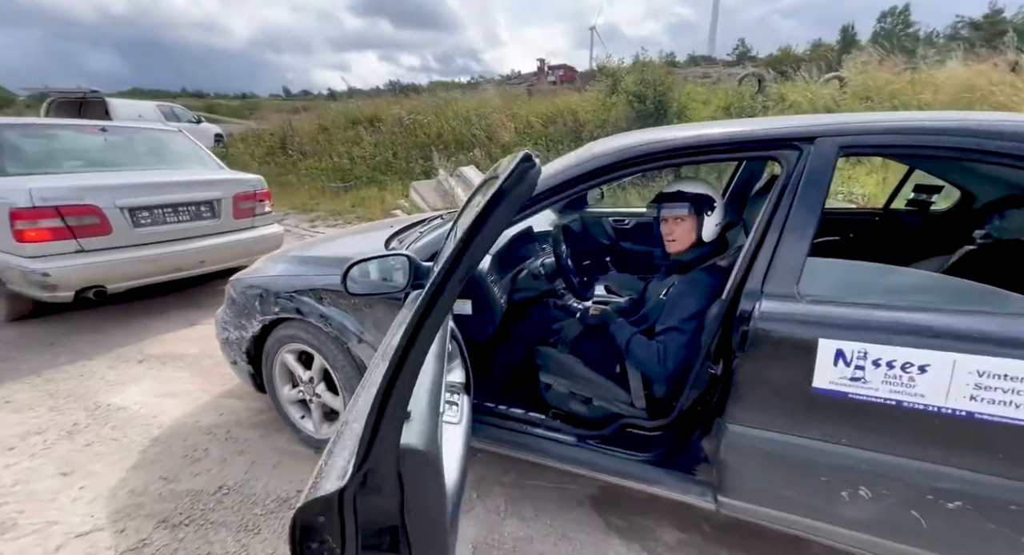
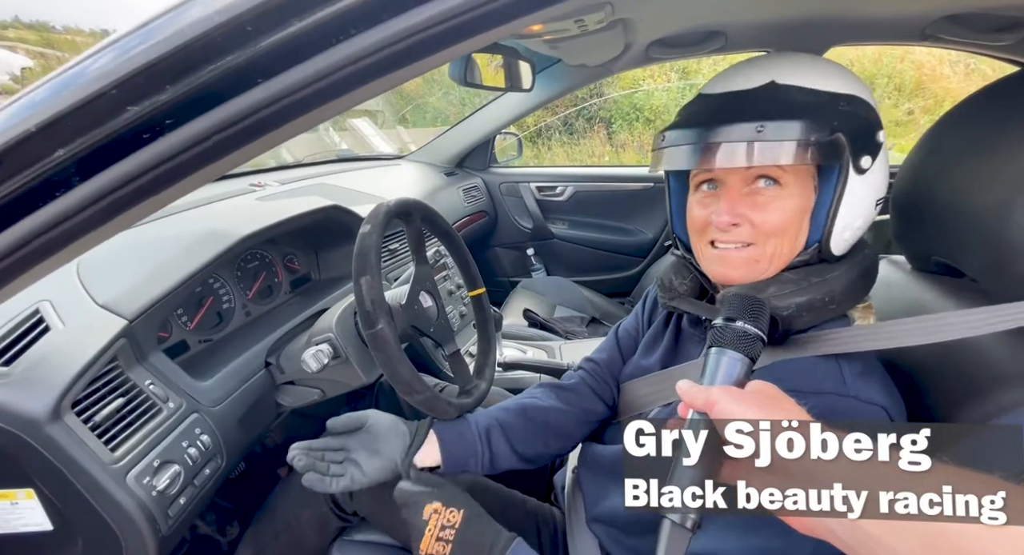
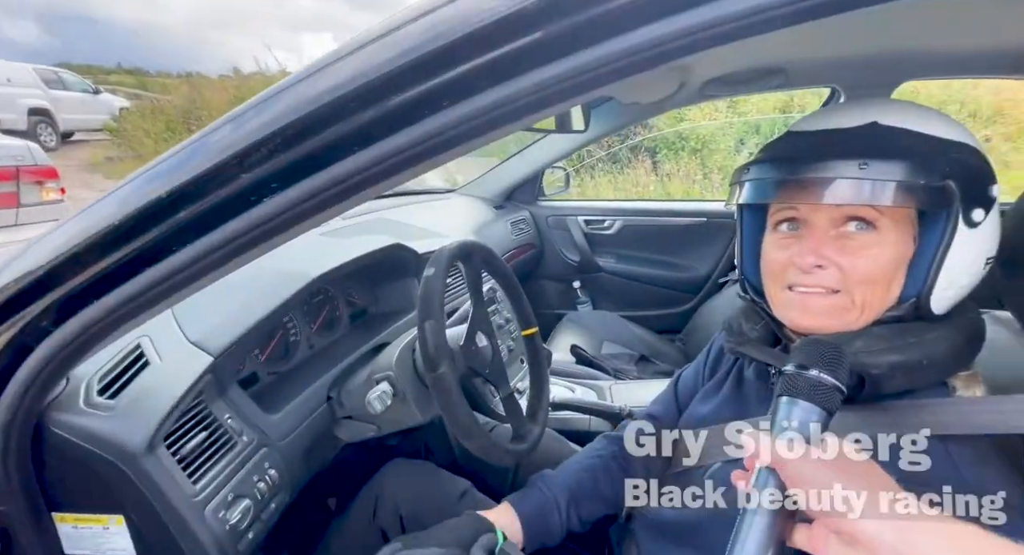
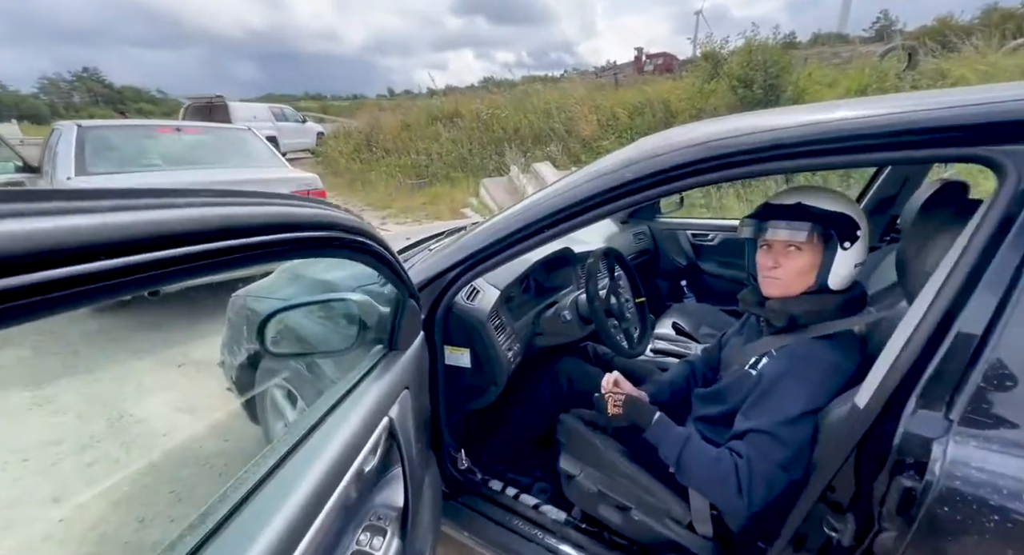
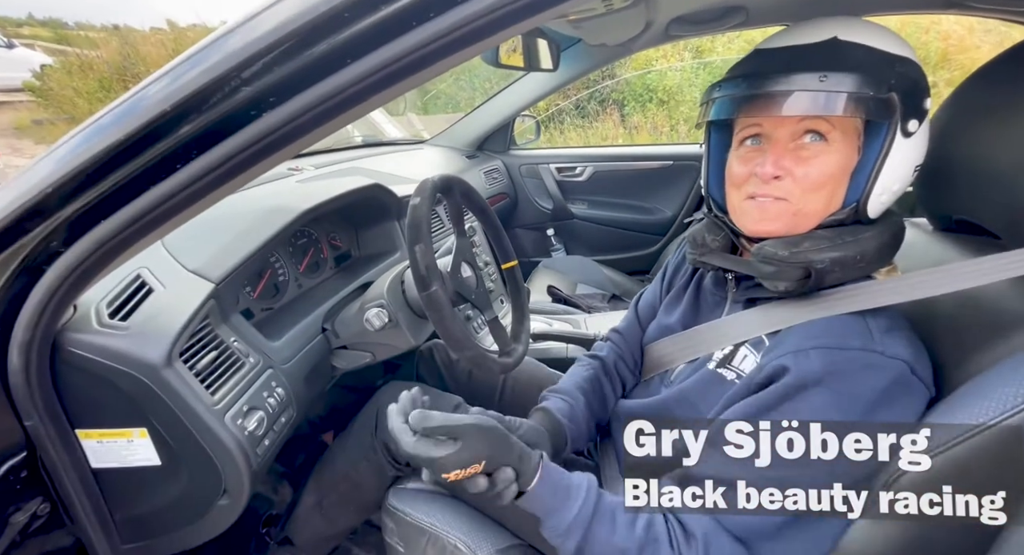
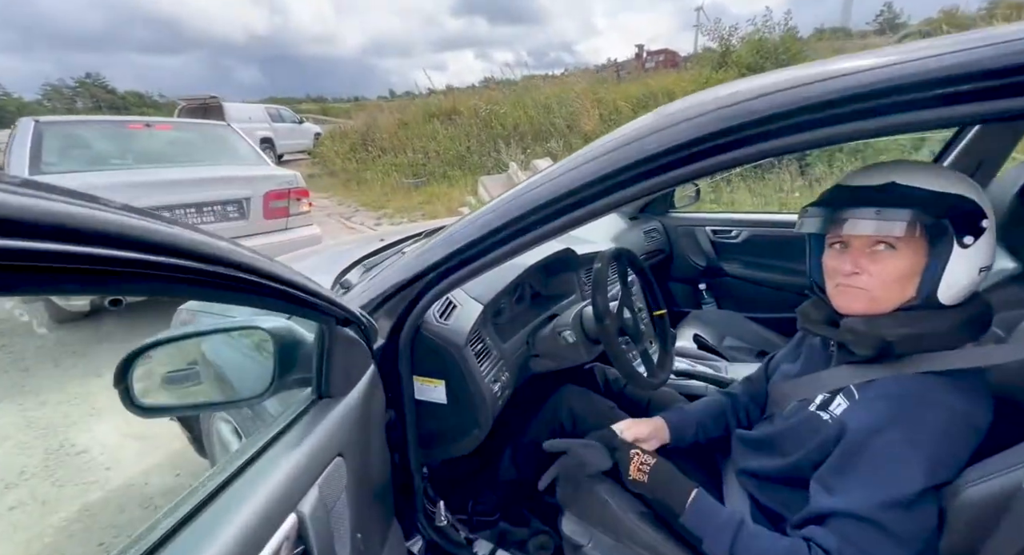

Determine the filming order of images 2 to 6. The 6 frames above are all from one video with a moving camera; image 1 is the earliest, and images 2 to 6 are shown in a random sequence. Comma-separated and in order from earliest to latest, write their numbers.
4, 6, 3, 2, 5
